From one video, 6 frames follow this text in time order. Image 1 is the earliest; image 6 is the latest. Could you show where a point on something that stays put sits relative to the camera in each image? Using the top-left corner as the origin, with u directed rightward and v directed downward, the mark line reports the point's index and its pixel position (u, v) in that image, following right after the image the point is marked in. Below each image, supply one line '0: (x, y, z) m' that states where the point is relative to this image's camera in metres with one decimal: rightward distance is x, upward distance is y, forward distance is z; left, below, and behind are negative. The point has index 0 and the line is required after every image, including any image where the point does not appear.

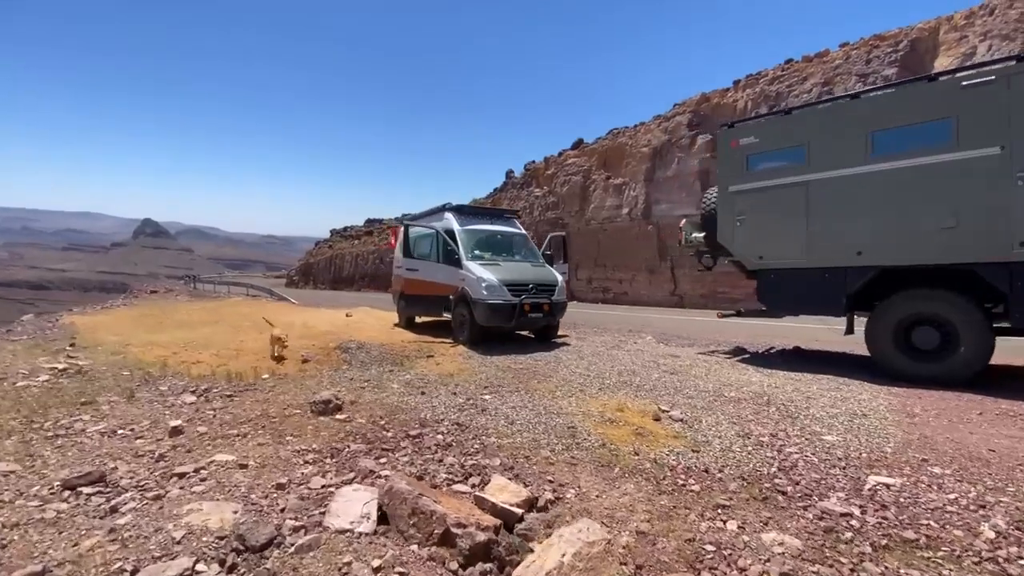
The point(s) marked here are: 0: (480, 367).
0: (-0.6, -1.6, +9.3) m
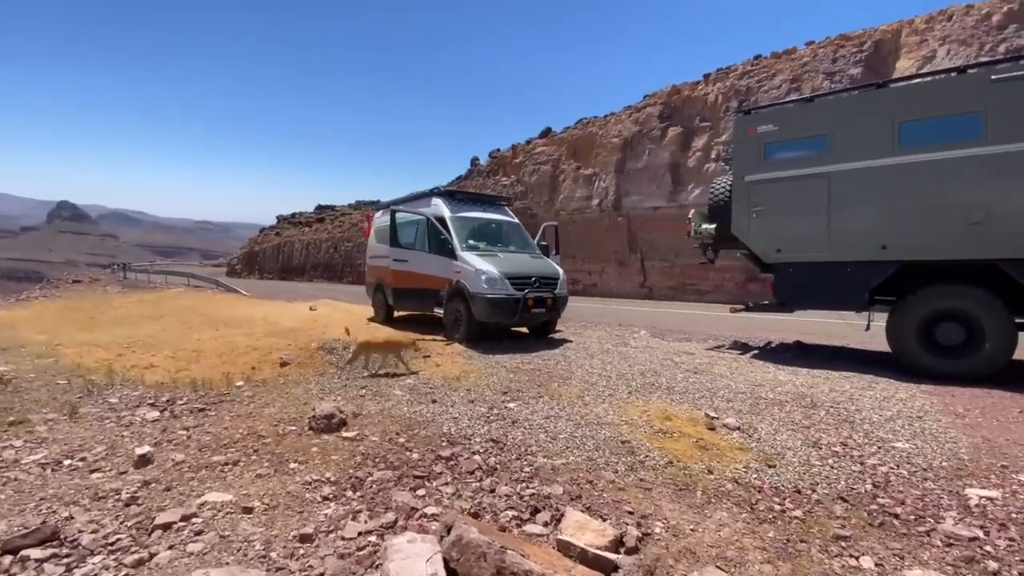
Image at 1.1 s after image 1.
0: (-0.4, -1.4, +8.4) m
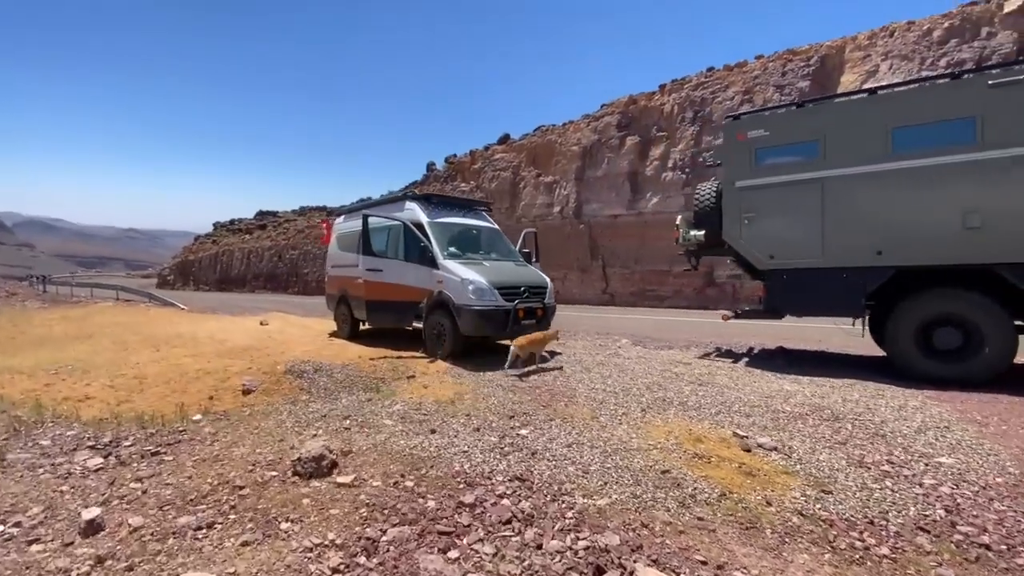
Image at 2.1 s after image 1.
0: (-0.5, -1.6, +7.7) m
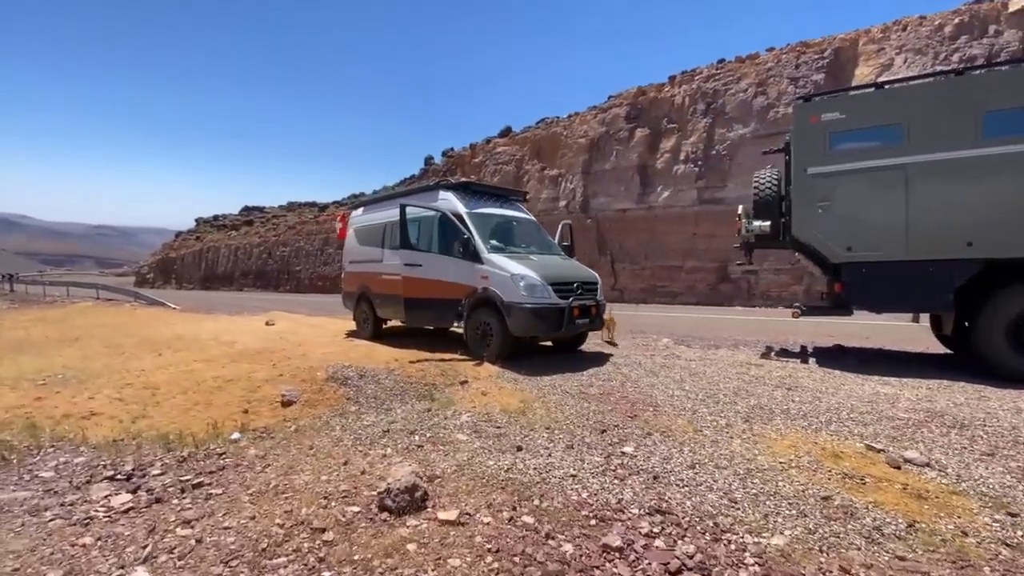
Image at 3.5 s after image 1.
0: (+0.5, -1.6, +6.9) m
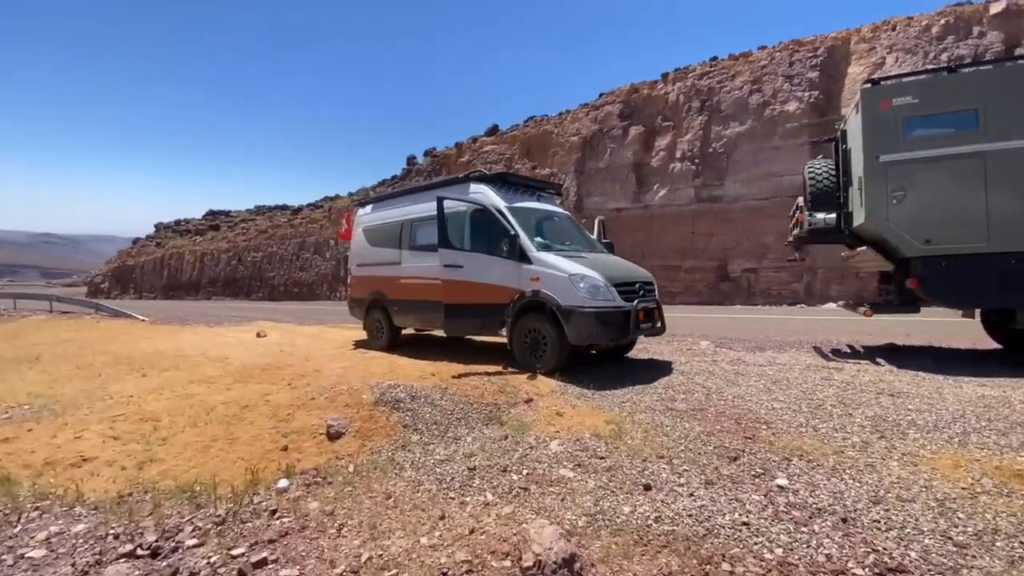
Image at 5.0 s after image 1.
0: (+1.5, -1.6, +6.0) m
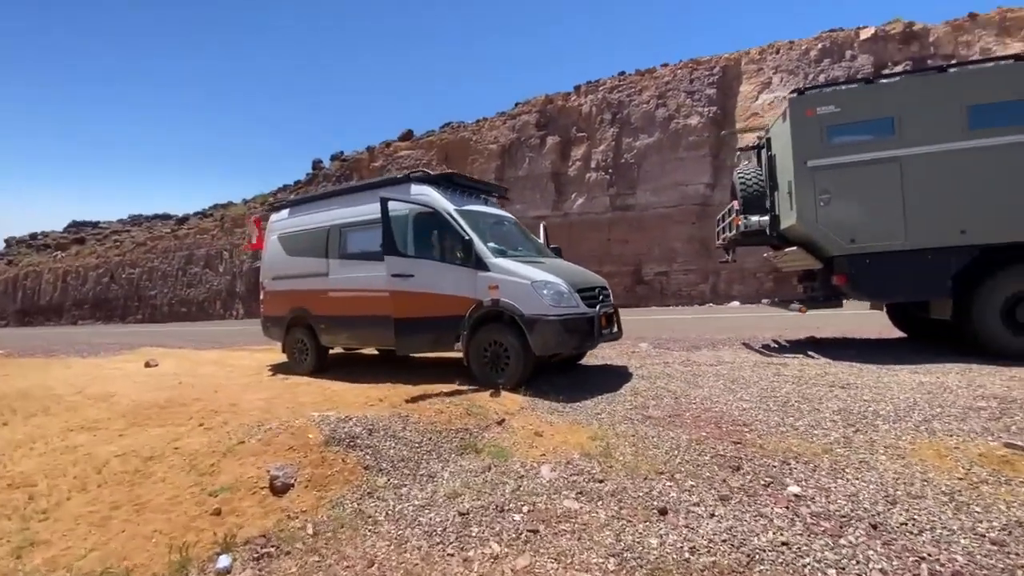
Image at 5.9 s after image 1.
0: (+1.2, -1.6, +5.6) m
